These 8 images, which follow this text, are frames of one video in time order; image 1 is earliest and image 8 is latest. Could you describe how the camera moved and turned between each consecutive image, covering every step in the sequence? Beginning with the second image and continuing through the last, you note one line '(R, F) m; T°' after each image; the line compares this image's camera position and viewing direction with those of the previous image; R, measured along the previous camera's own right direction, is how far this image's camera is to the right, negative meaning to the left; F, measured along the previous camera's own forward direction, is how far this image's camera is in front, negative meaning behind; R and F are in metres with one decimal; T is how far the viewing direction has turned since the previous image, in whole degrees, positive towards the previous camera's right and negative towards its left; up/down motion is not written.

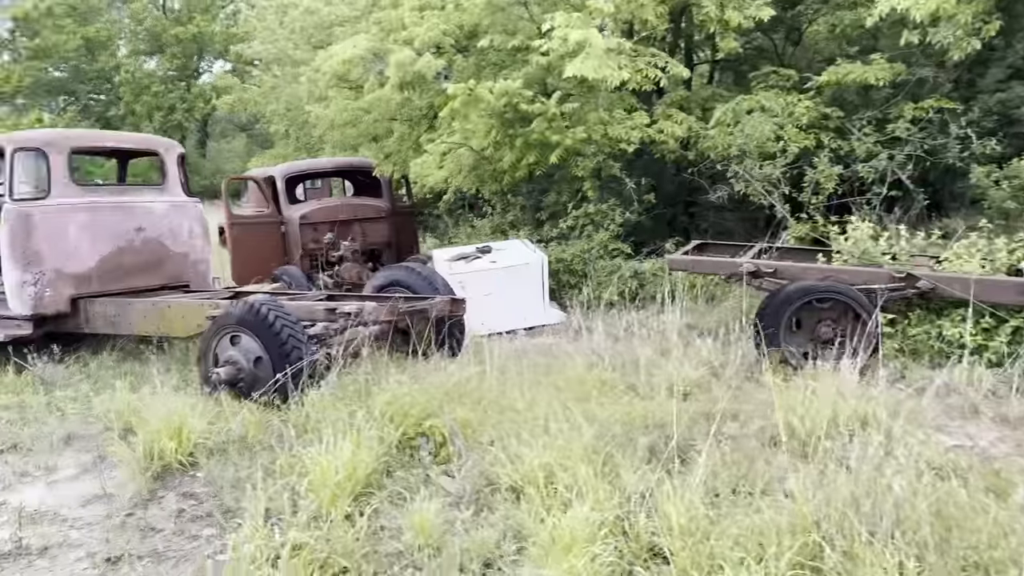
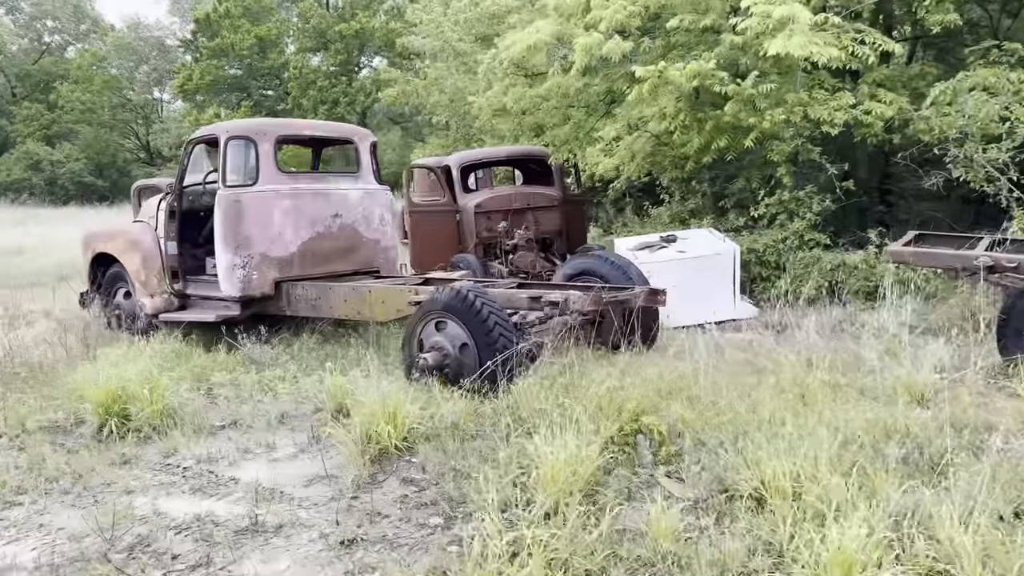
(-0.4, +0.2) m; -10°
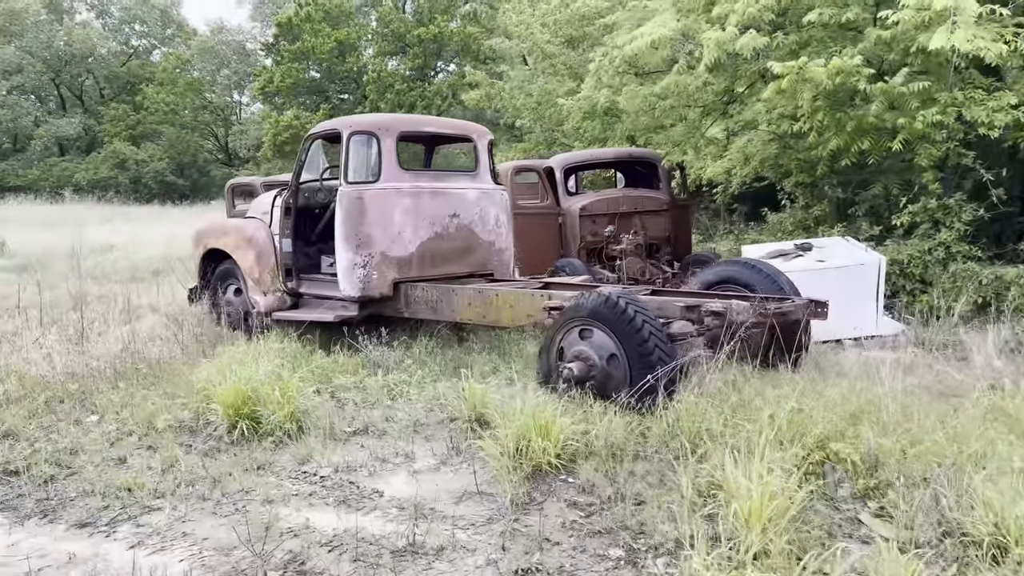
(-0.5, +0.3) m; -4°
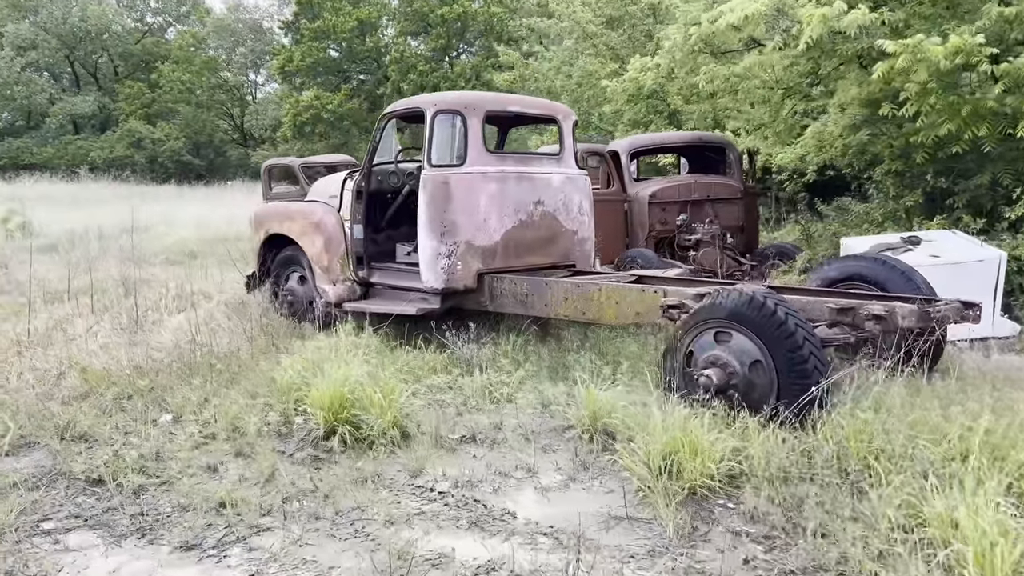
(-0.6, +0.4) m; -1°
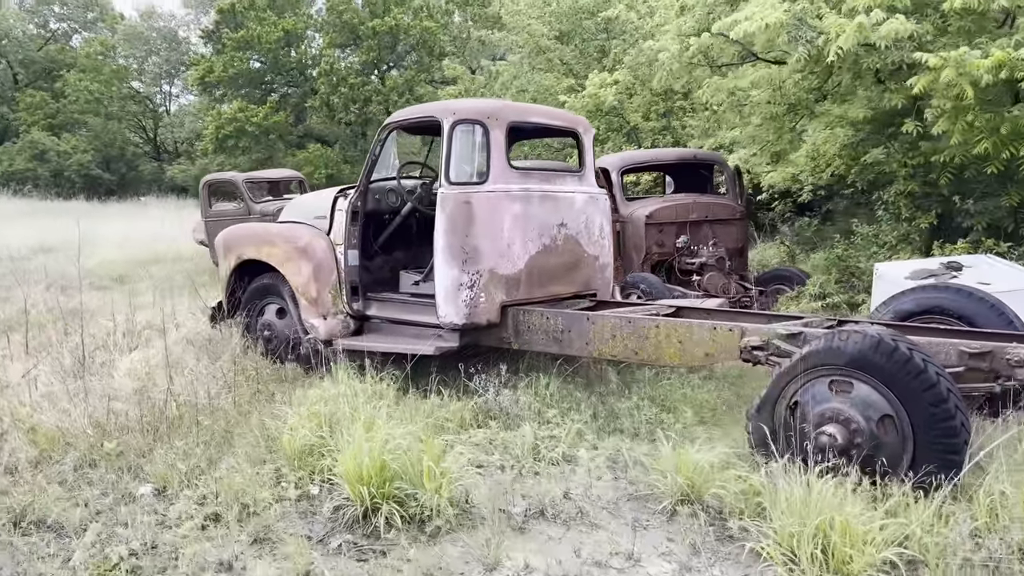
(-0.7, +0.7) m; +6°
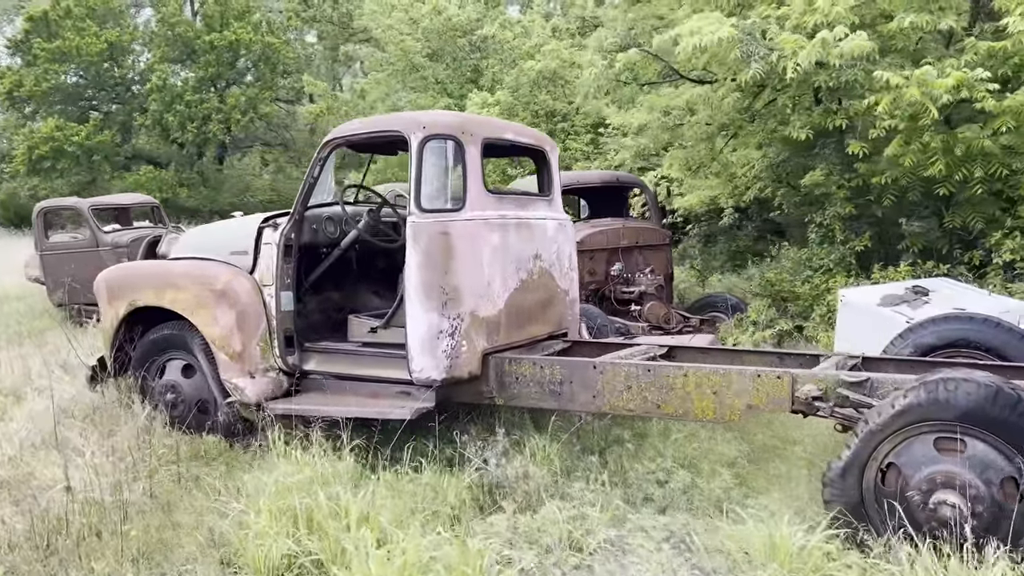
(-0.7, +0.8) m; +11°
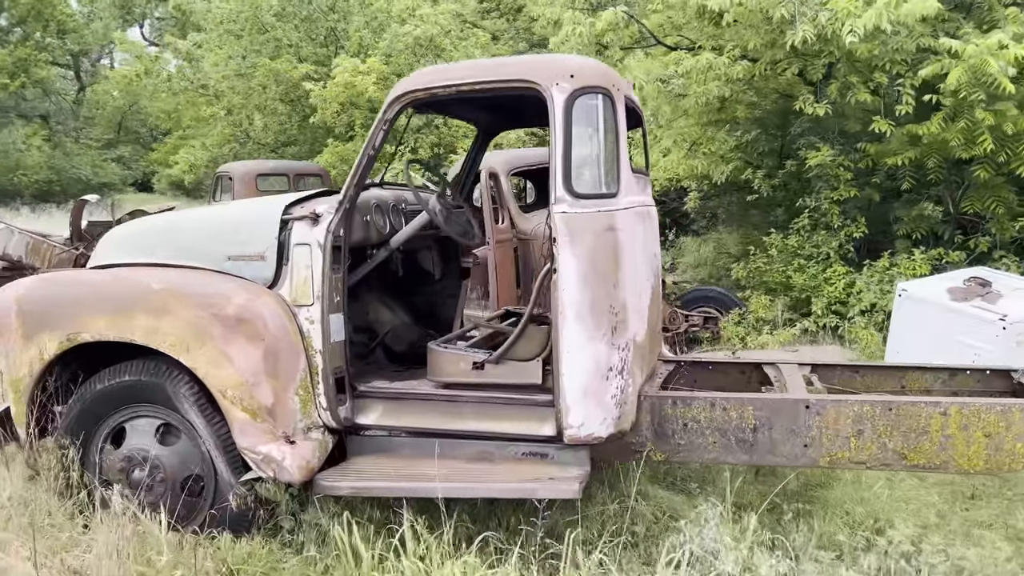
(-1.4, +1.4) m; +14°
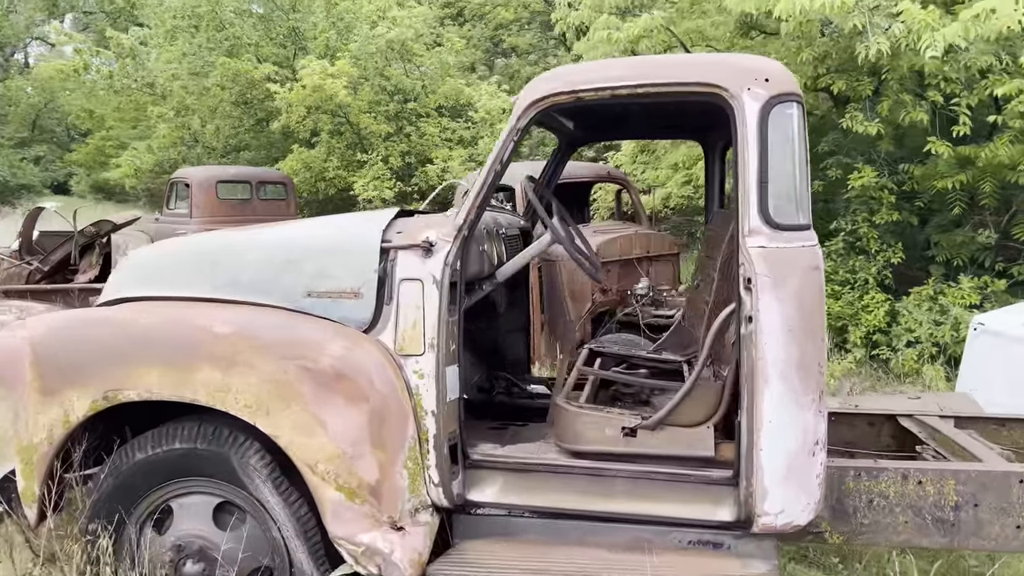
(-0.7, +0.6) m; +5°
